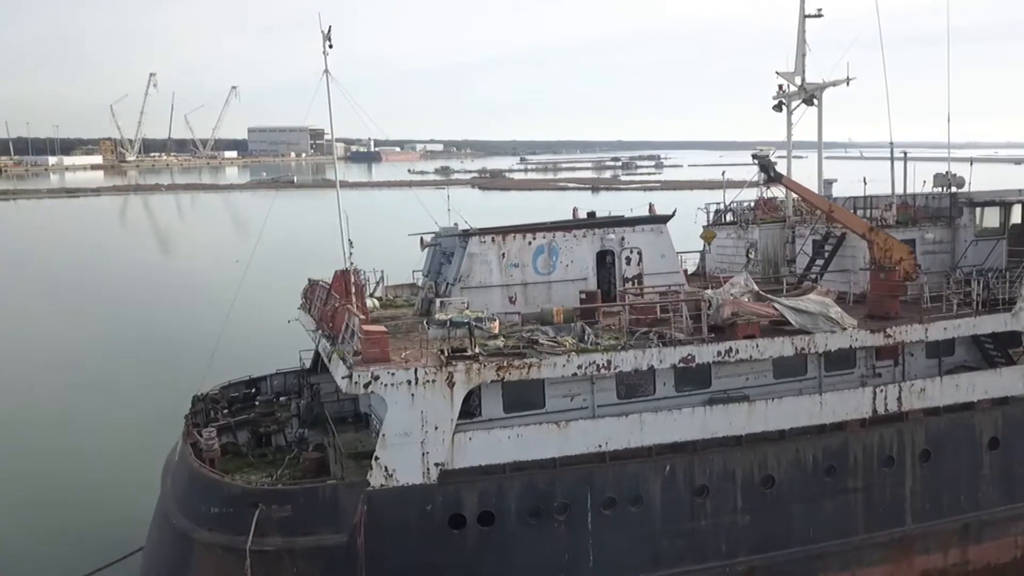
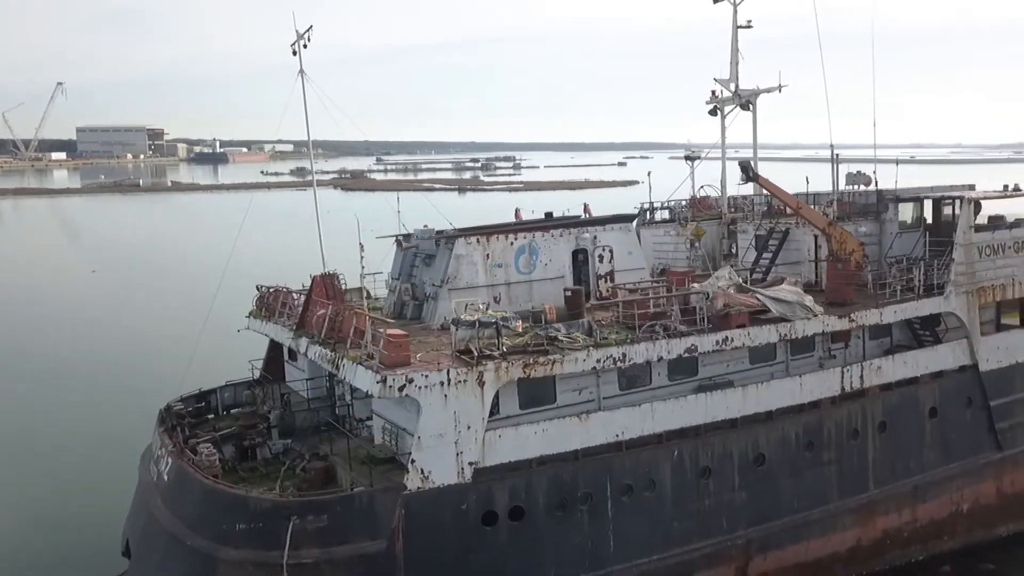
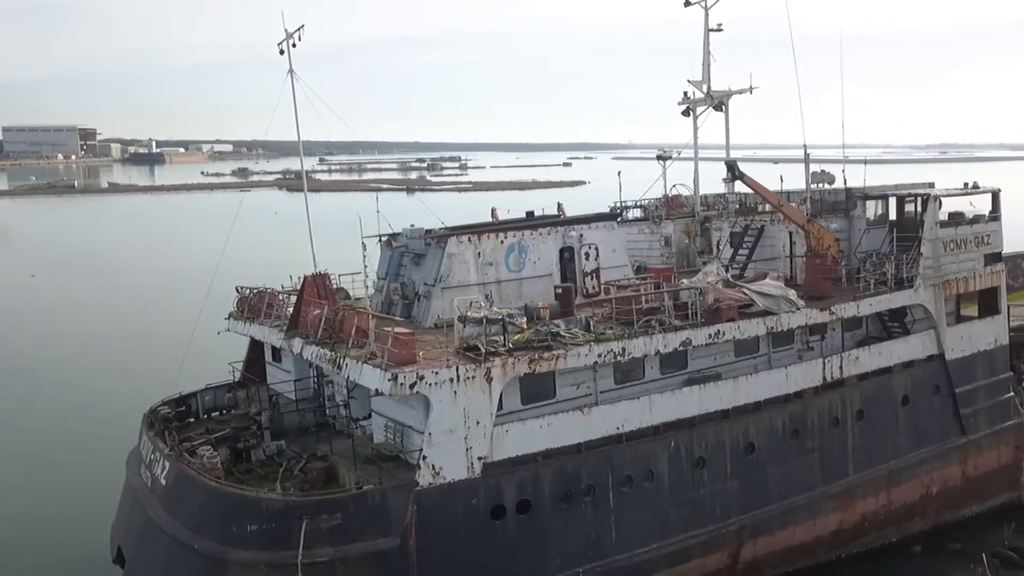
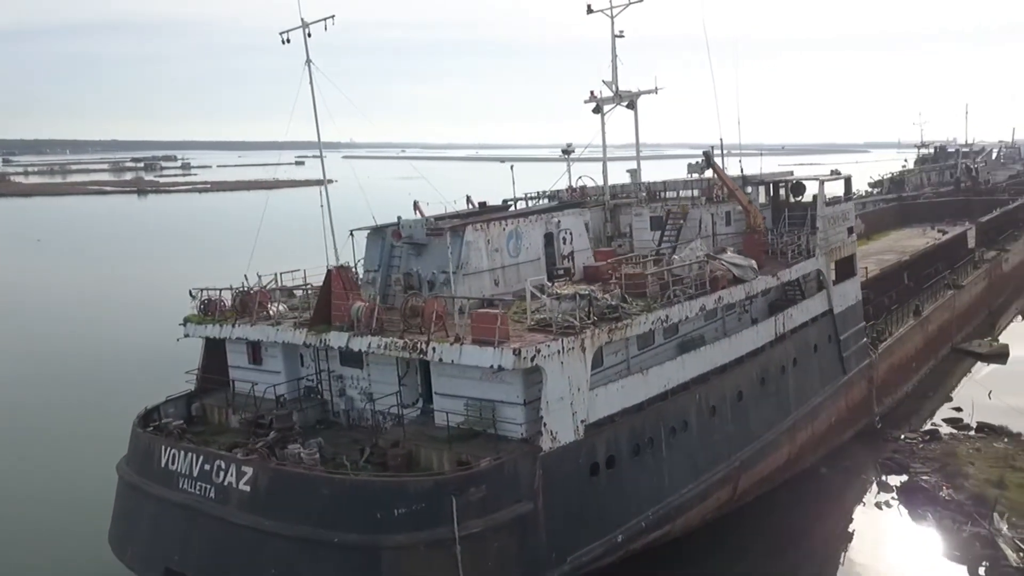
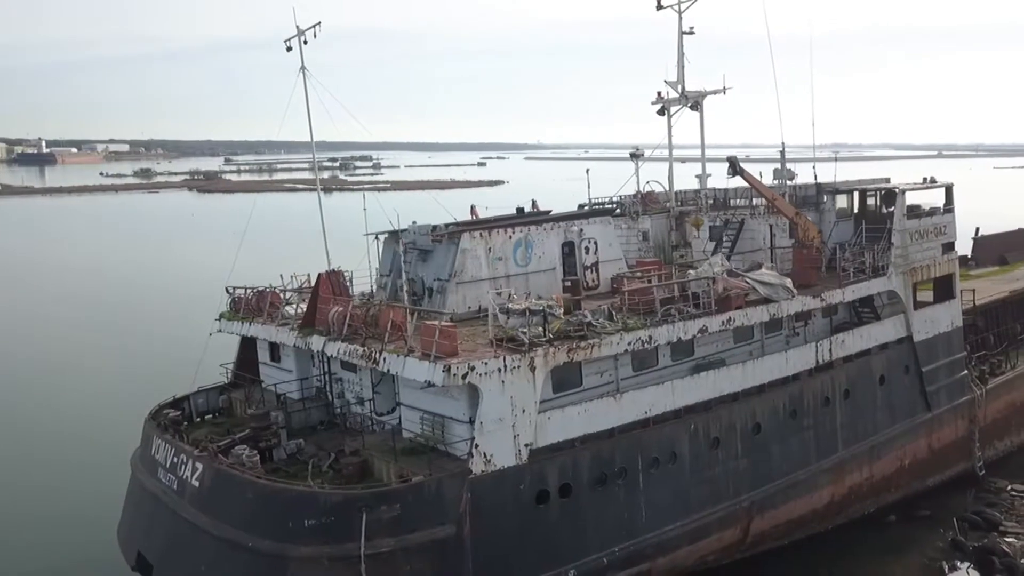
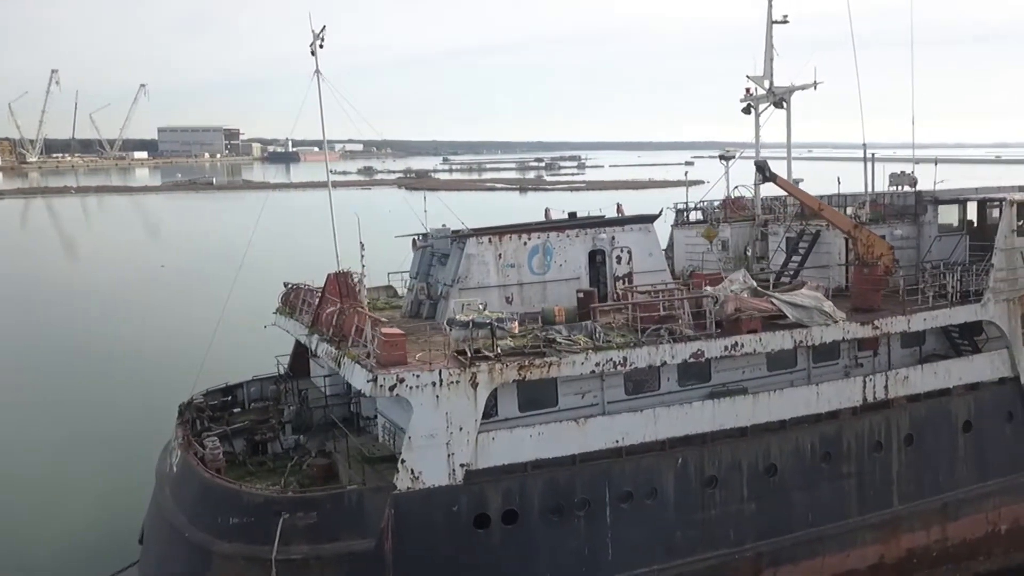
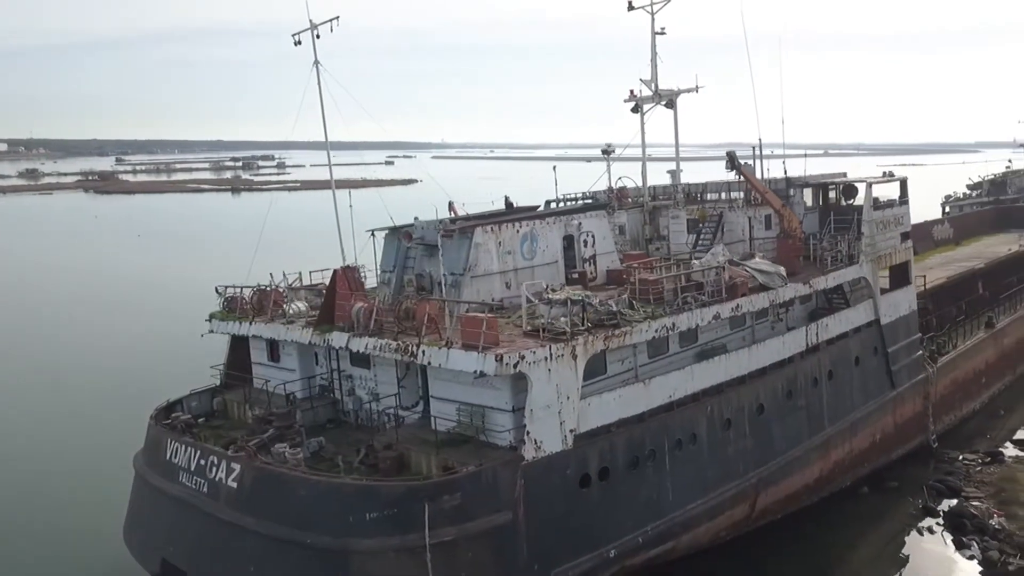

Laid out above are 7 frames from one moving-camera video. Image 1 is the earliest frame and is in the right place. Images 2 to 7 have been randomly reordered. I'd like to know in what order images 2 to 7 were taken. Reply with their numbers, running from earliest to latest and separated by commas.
6, 2, 3, 5, 7, 4
